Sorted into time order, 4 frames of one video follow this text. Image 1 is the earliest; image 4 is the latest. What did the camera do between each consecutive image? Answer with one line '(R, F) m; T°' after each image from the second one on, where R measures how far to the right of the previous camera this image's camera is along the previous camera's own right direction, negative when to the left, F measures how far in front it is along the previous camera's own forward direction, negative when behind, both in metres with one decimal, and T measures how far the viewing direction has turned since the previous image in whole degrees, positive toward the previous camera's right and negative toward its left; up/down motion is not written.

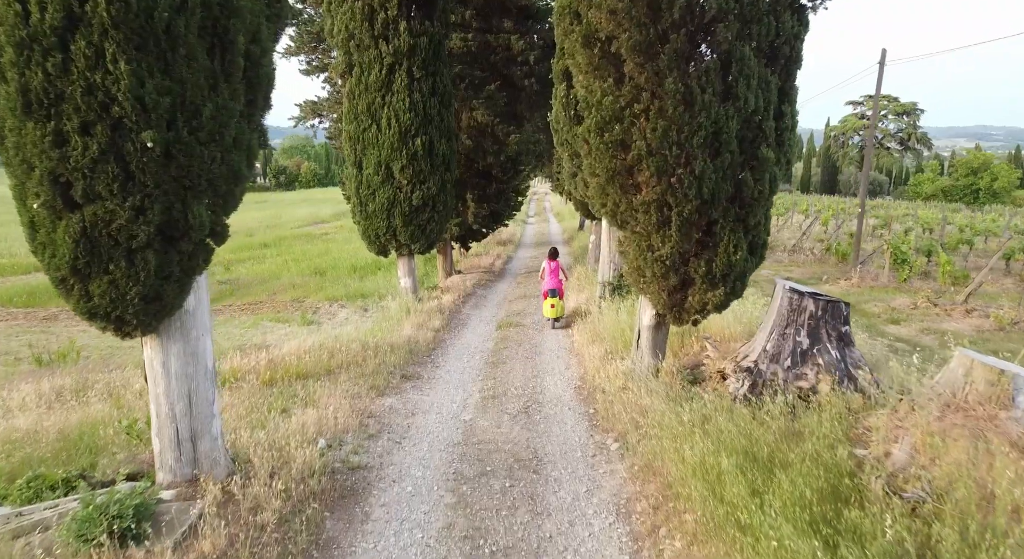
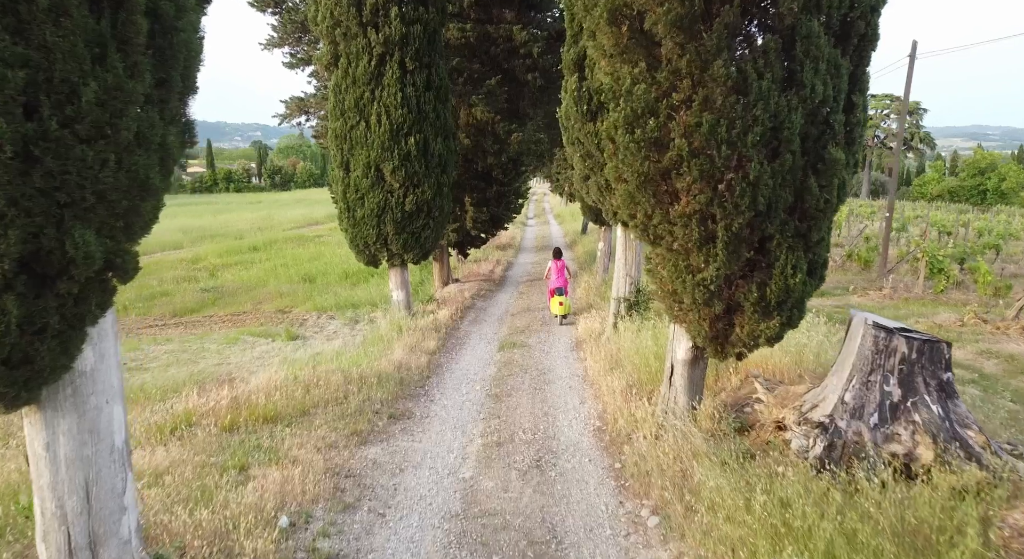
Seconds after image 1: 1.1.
(-0.1, +1.1) m; 0°
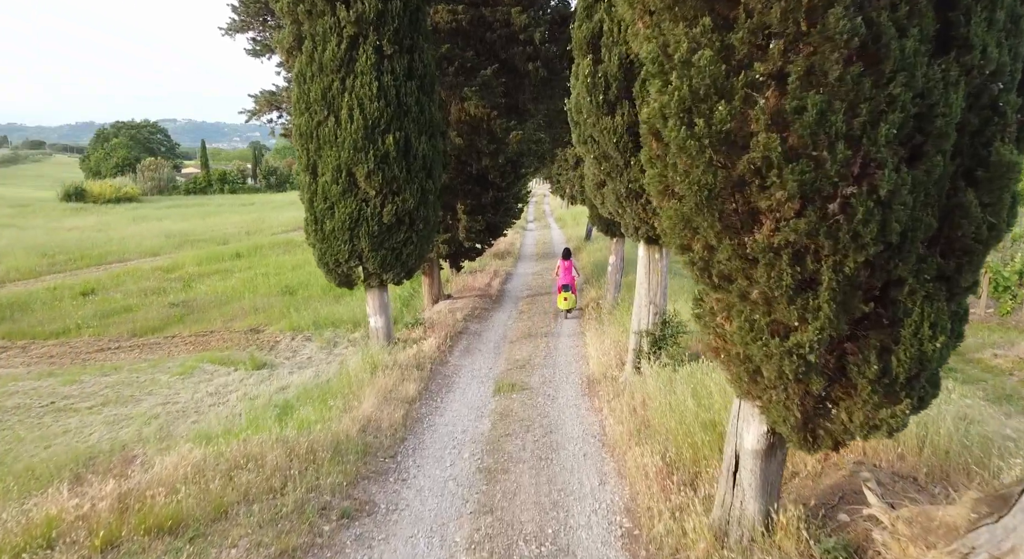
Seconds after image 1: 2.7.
(0.0, +1.7) m; 0°
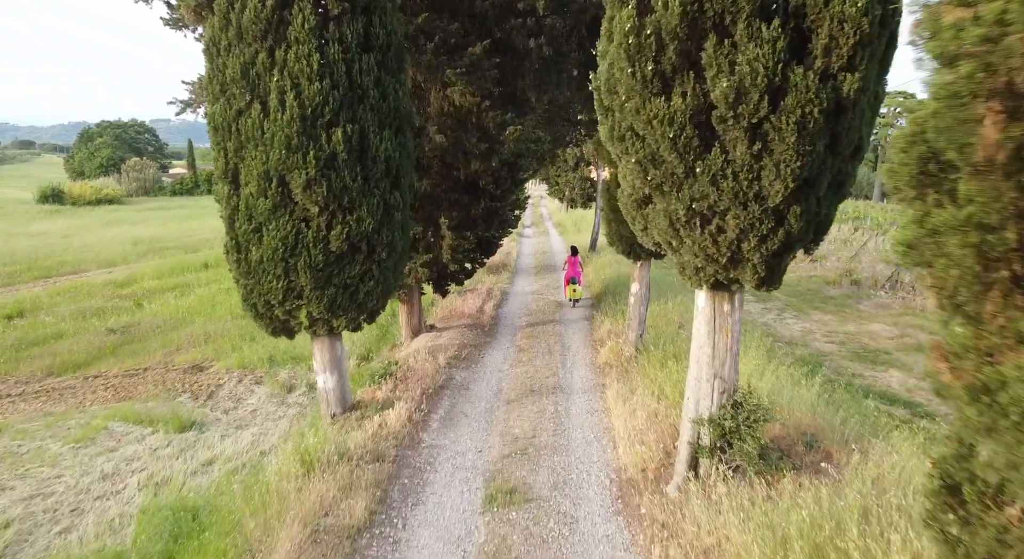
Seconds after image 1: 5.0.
(0.0, +2.5) m; 0°
